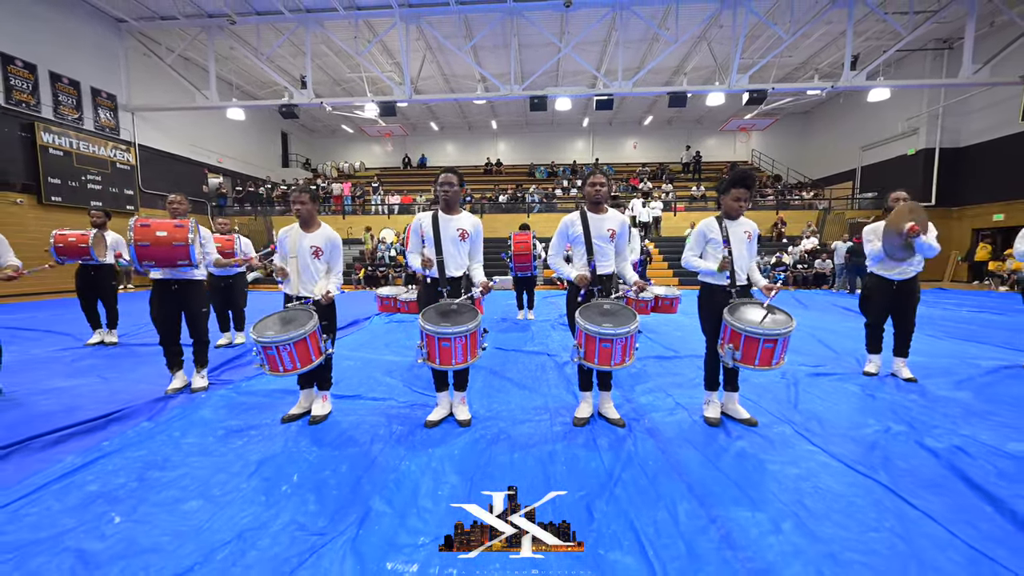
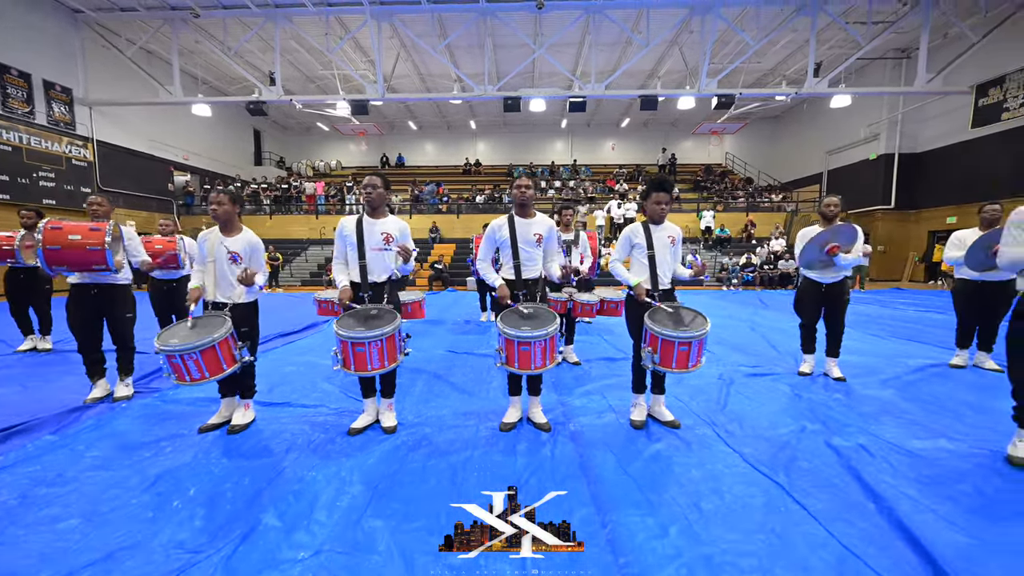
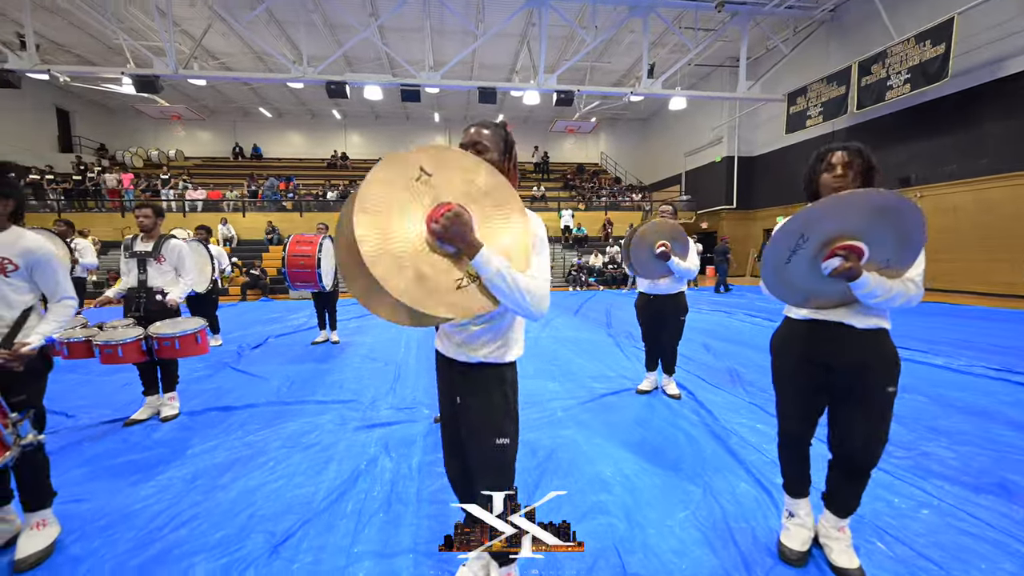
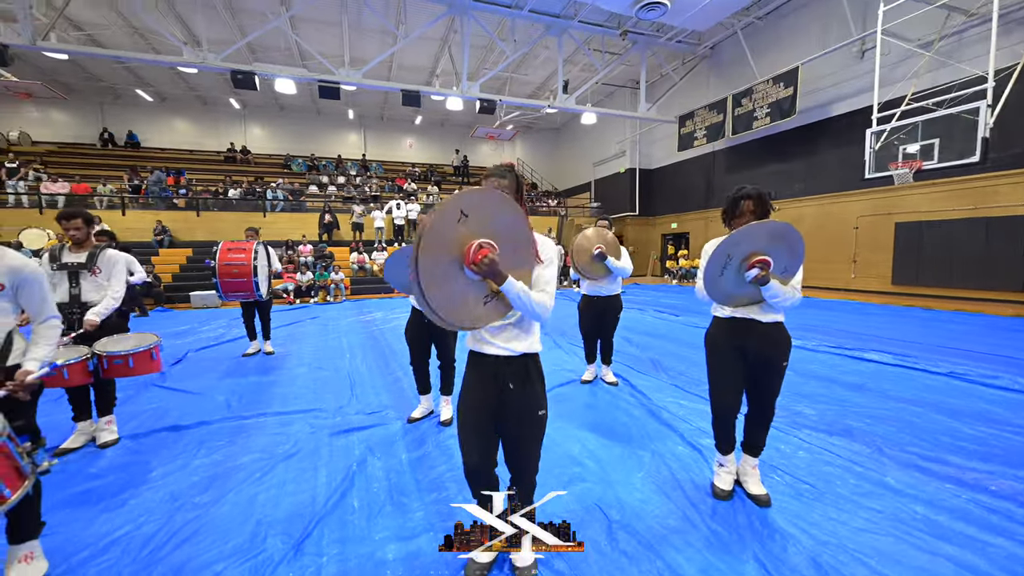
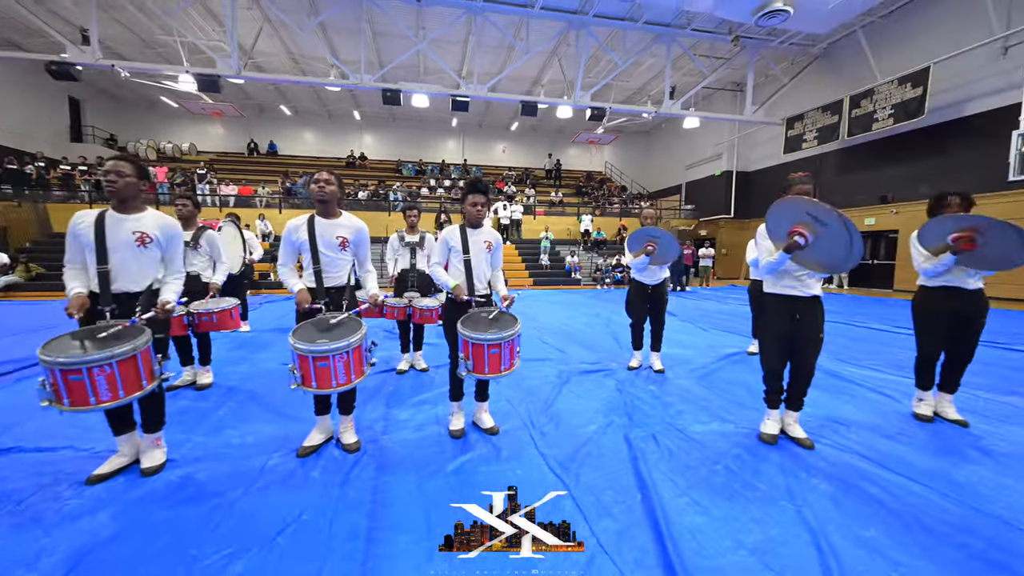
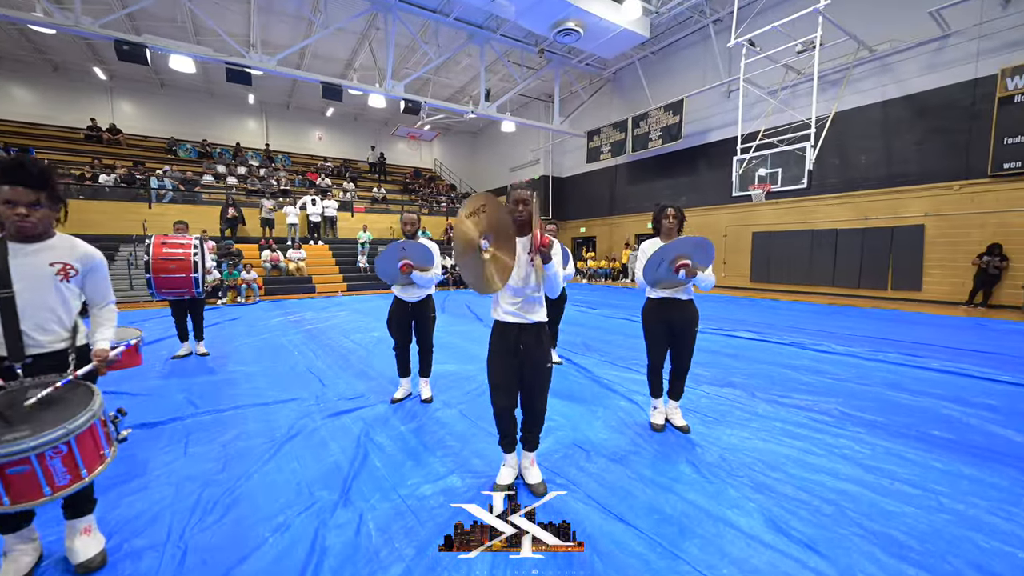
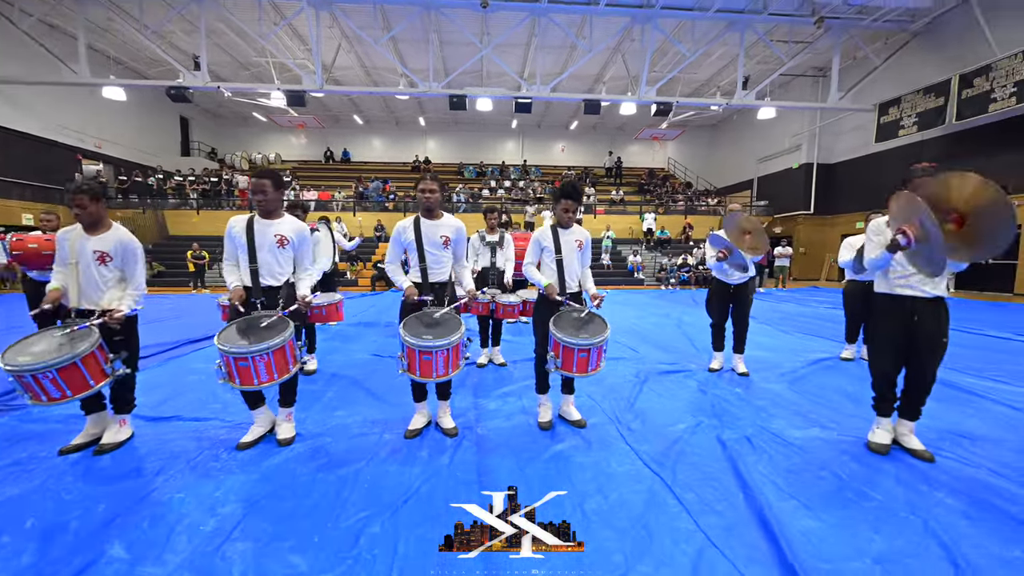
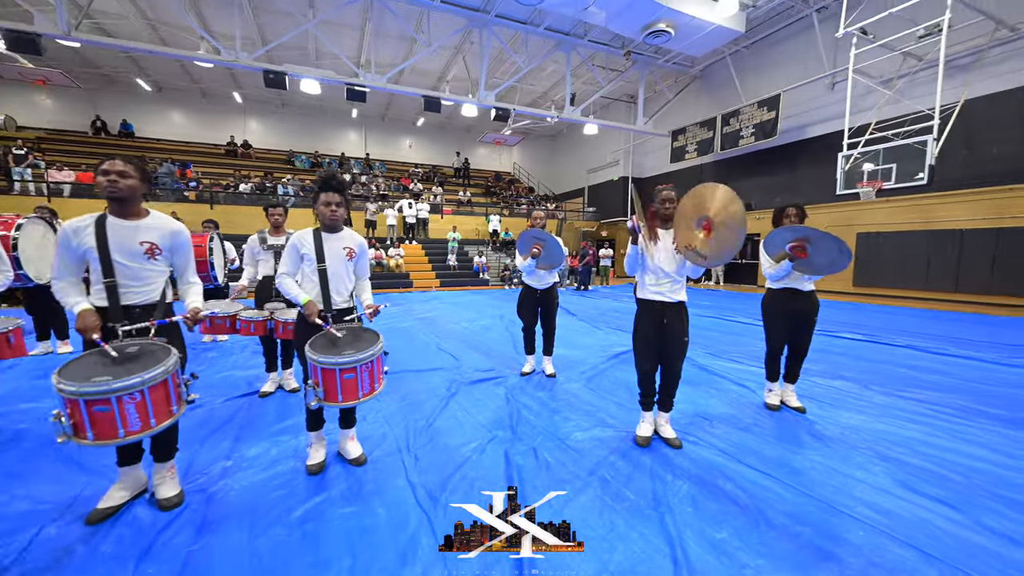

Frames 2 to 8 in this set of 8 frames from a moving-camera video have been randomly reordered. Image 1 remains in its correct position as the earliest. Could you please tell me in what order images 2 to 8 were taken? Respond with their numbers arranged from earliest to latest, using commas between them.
2, 7, 5, 8, 6, 4, 3
